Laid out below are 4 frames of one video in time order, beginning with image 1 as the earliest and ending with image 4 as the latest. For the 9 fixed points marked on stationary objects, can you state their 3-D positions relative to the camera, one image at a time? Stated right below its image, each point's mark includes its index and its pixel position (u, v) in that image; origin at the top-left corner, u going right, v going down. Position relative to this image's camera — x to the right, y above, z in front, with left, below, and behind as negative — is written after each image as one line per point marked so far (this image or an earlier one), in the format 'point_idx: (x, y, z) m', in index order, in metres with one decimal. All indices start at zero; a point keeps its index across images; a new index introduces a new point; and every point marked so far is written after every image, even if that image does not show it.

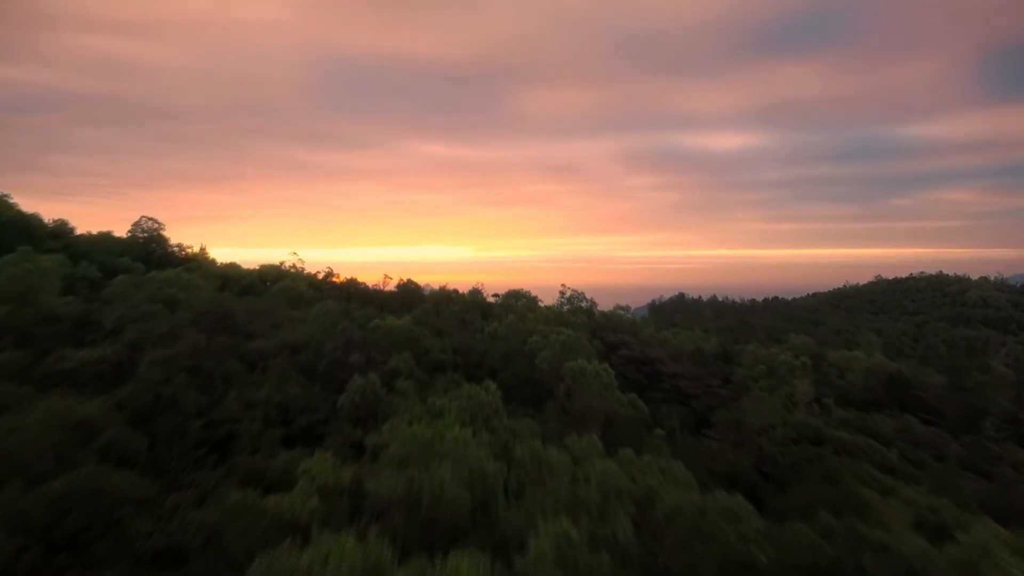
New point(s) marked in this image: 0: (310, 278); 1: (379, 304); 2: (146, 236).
0: (-2.8, +0.1, +16.6) m
1: (-1.5, -0.2, +13.6) m
2: (-4.6, +0.7, +14.6) m
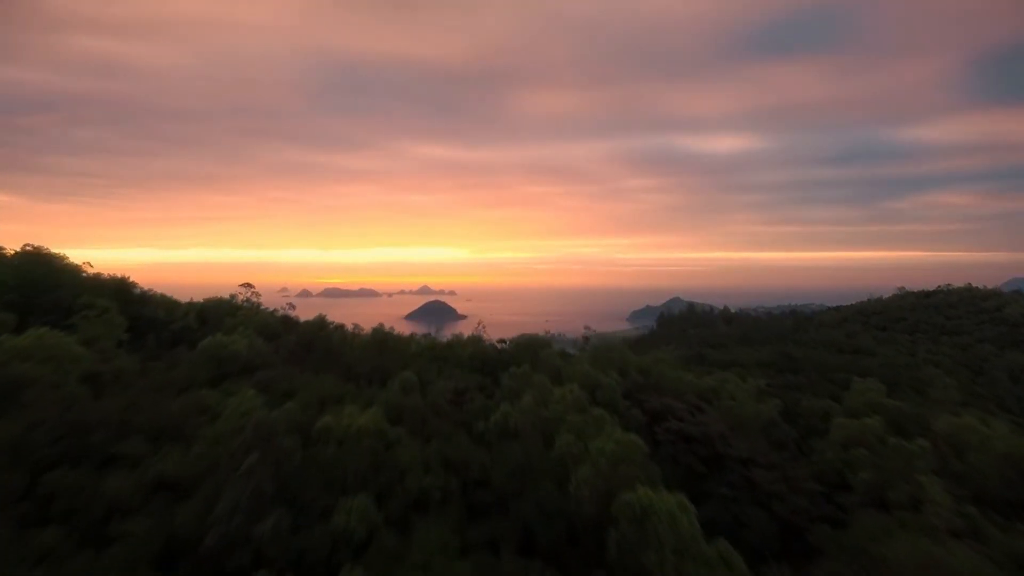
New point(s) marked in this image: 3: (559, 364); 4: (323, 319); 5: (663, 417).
0: (-2.7, -0.4, +12.9) m
1: (-1.4, -0.7, +9.9) m
2: (-4.4, +0.2, +10.9) m
3: (+0.5, -0.7, +11.7) m
4: (-2.3, -0.4, +14.0) m
5: (+1.5, -1.3, +11.7) m
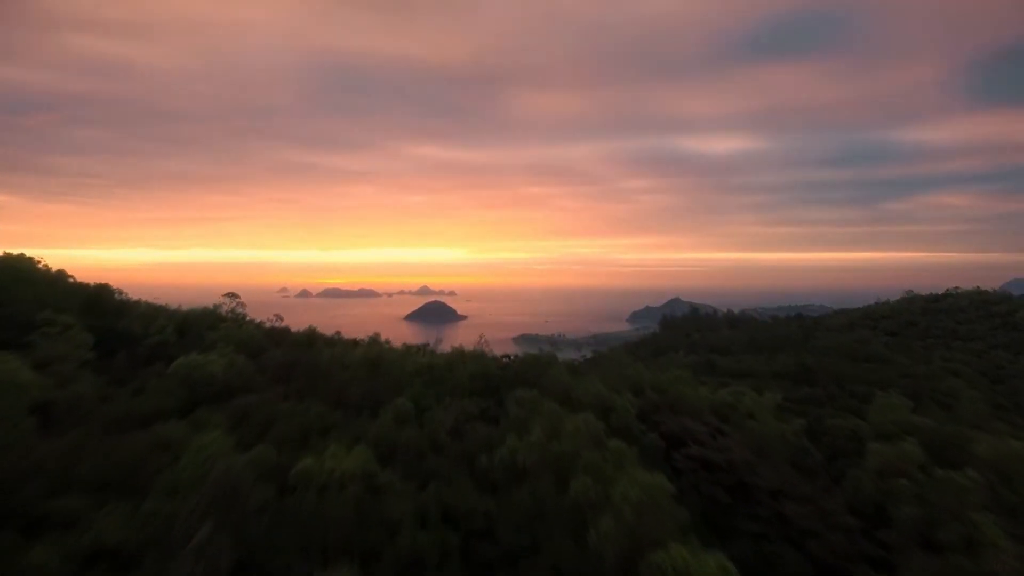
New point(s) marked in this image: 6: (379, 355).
0: (-2.7, -0.5, +11.9) m
1: (-1.4, -0.8, +8.9) m
2: (-4.4, +0.1, +10.0) m
3: (+0.5, -0.9, +10.7) m
4: (-2.2, -0.5, +13.0) m
5: (+1.6, -1.4, +10.7) m
6: (-1.3, -0.6, +11.2) m
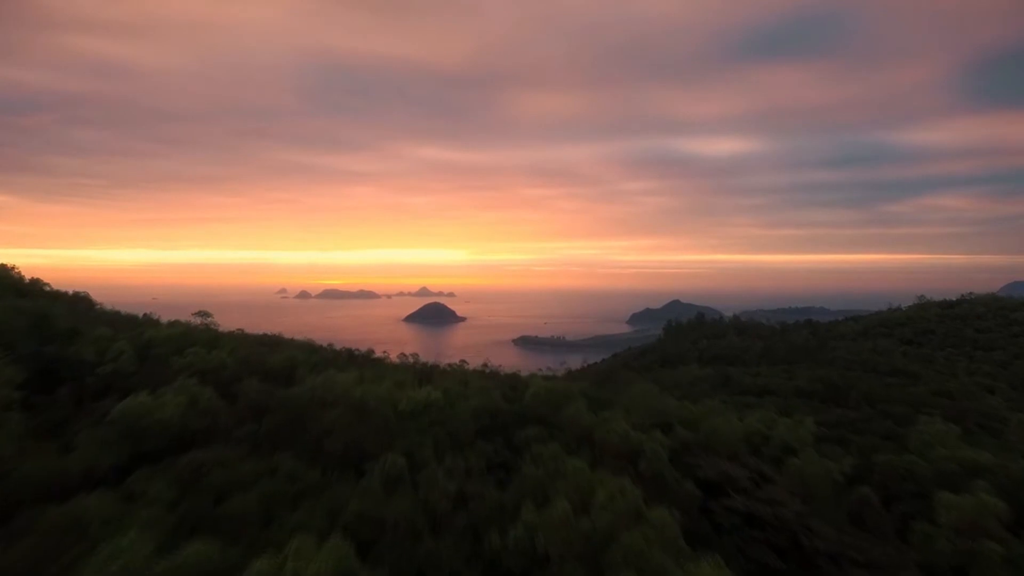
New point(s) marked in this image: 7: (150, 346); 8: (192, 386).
0: (-2.6, -0.6, +10.4) m
1: (-1.3, -1.0, +7.4) m
2: (-4.3, -0.1, +8.4) m
3: (+0.6, -1.0, +9.2) m
4: (-2.1, -0.7, +11.4) m
5: (+1.6, -1.6, +9.2) m
6: (-1.2, -0.8, +9.7) m
7: (-3.4, -0.5, +11.1) m
8: (-2.4, -0.8, +8.8) m
